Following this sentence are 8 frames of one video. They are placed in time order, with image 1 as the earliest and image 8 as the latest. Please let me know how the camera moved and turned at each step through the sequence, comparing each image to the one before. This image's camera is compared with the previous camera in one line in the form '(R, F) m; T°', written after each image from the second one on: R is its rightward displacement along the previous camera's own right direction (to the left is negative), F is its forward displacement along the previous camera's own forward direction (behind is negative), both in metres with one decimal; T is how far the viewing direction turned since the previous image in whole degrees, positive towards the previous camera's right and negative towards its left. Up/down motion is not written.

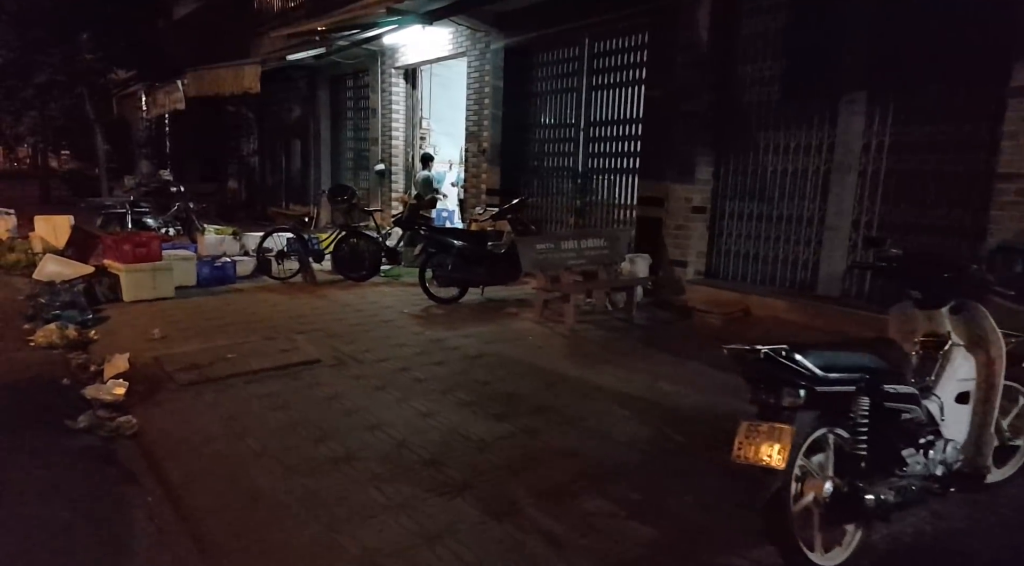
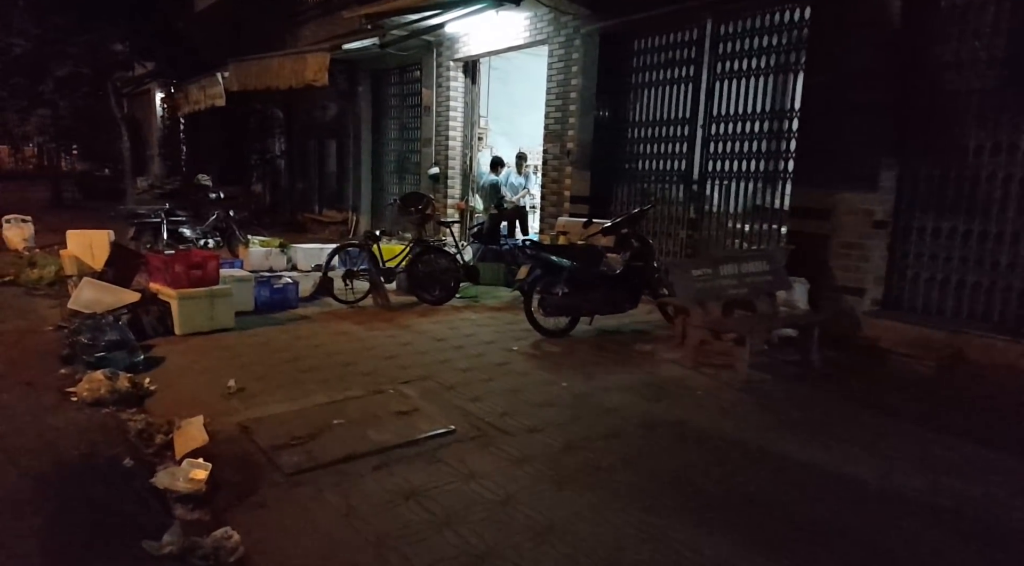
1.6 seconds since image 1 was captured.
(-1.1, +1.4) m; 0°
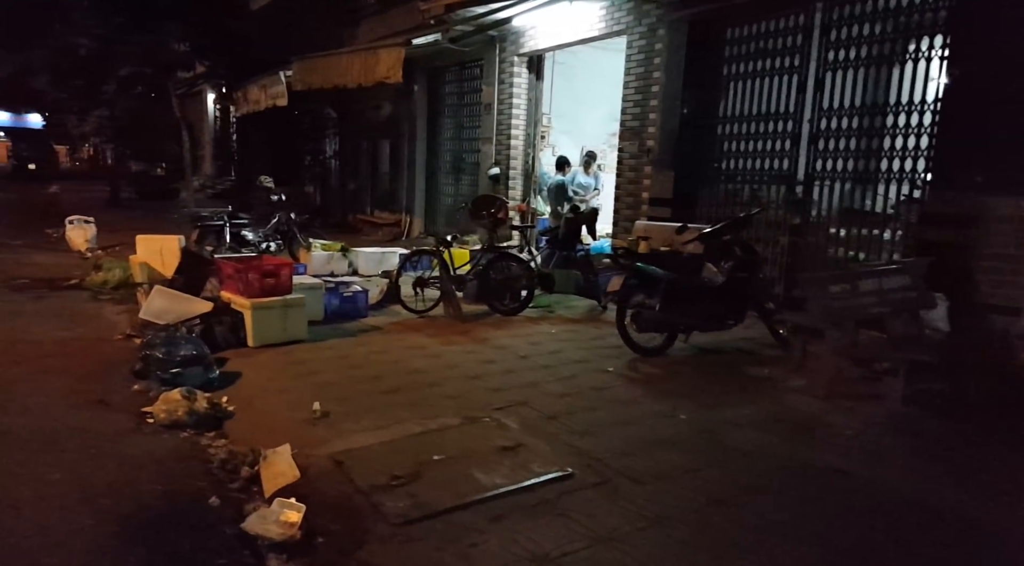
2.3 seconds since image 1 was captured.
(-0.5, +0.5) m; -3°
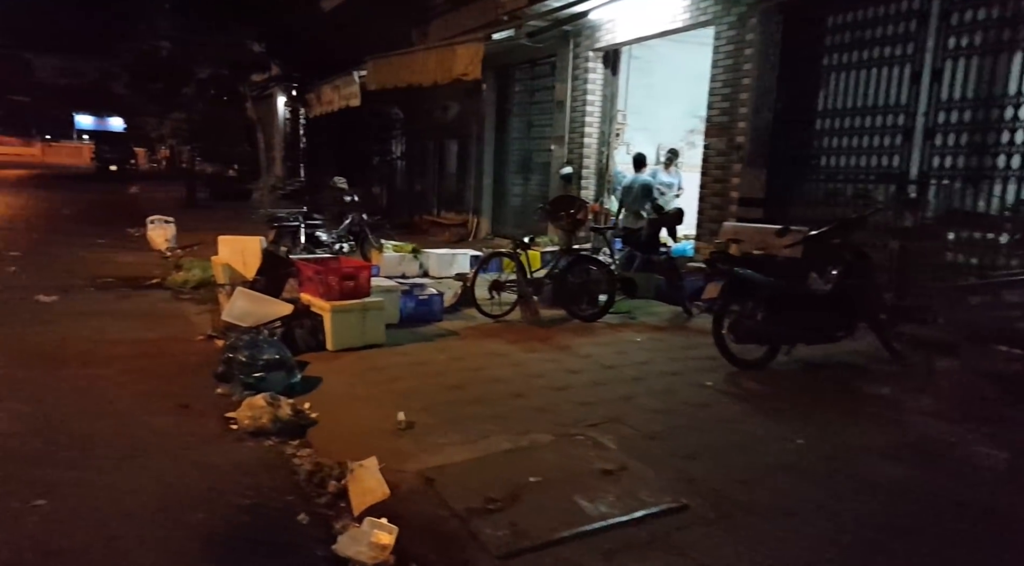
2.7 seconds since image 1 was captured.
(-0.2, +0.3) m; -5°
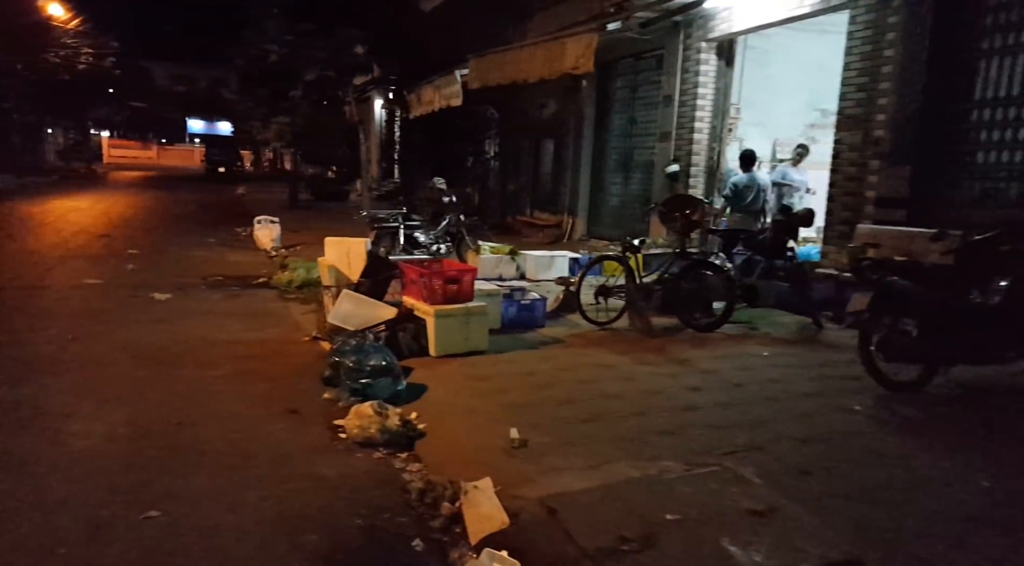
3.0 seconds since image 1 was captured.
(-0.2, +0.4) m; -7°
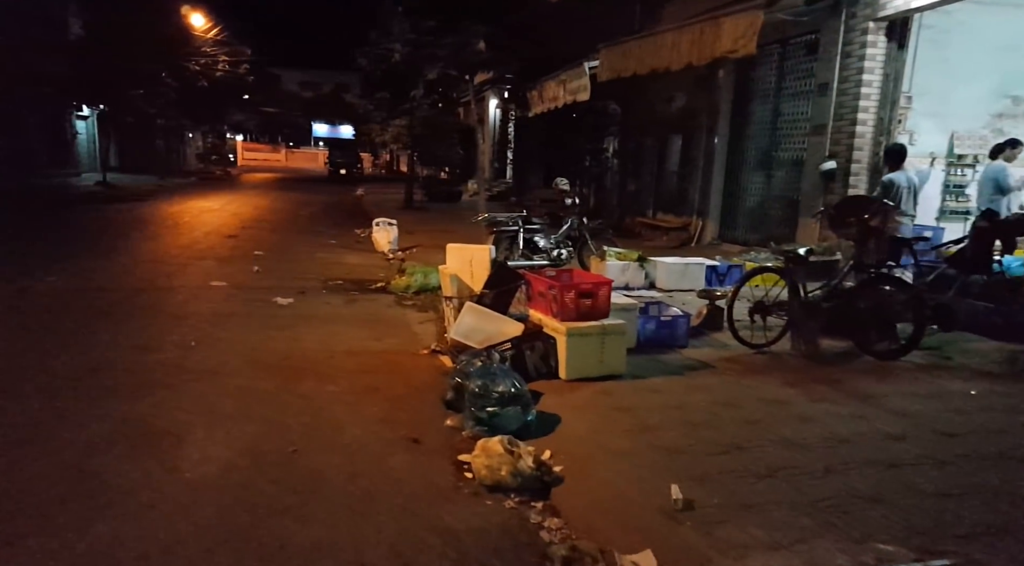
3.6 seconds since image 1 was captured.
(-0.3, +0.8) m; -9°
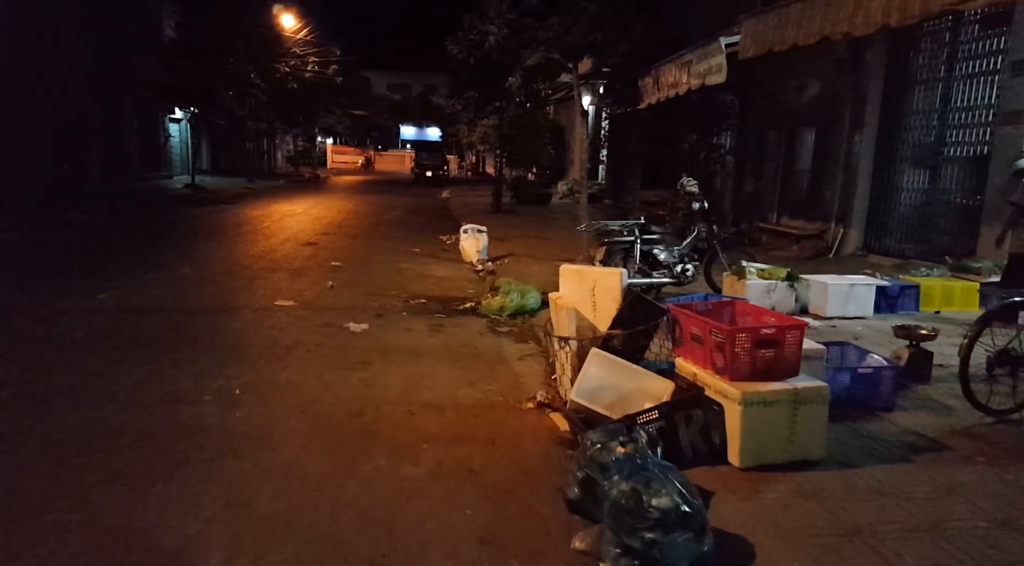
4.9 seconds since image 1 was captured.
(-0.4, +1.7) m; -6°
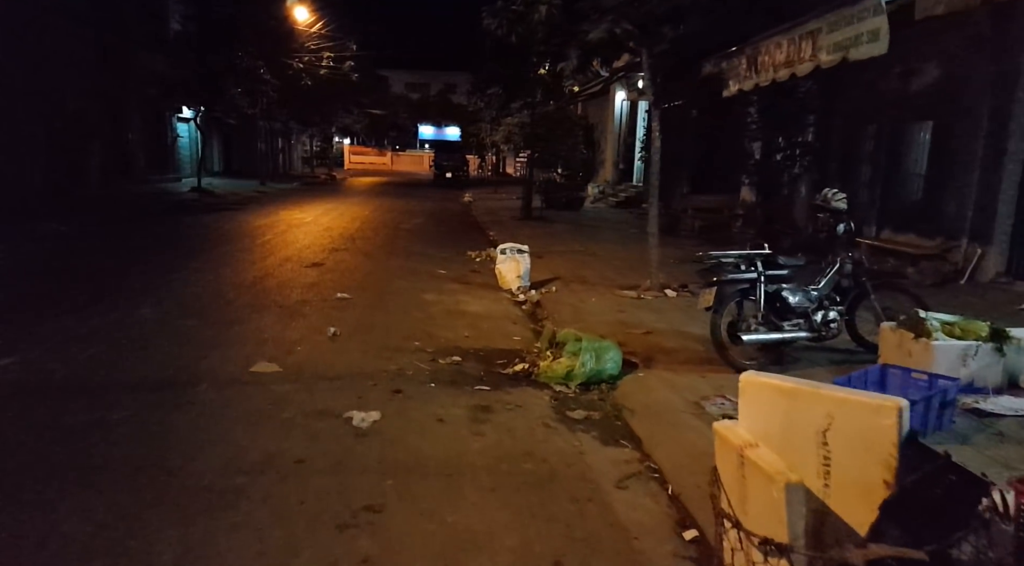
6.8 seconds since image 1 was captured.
(-0.5, +2.6) m; -1°
